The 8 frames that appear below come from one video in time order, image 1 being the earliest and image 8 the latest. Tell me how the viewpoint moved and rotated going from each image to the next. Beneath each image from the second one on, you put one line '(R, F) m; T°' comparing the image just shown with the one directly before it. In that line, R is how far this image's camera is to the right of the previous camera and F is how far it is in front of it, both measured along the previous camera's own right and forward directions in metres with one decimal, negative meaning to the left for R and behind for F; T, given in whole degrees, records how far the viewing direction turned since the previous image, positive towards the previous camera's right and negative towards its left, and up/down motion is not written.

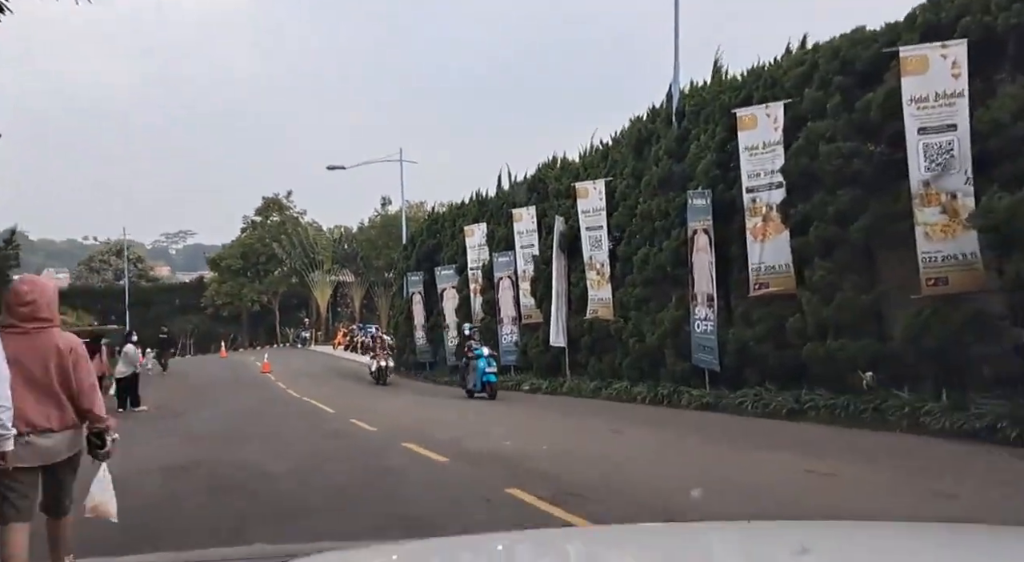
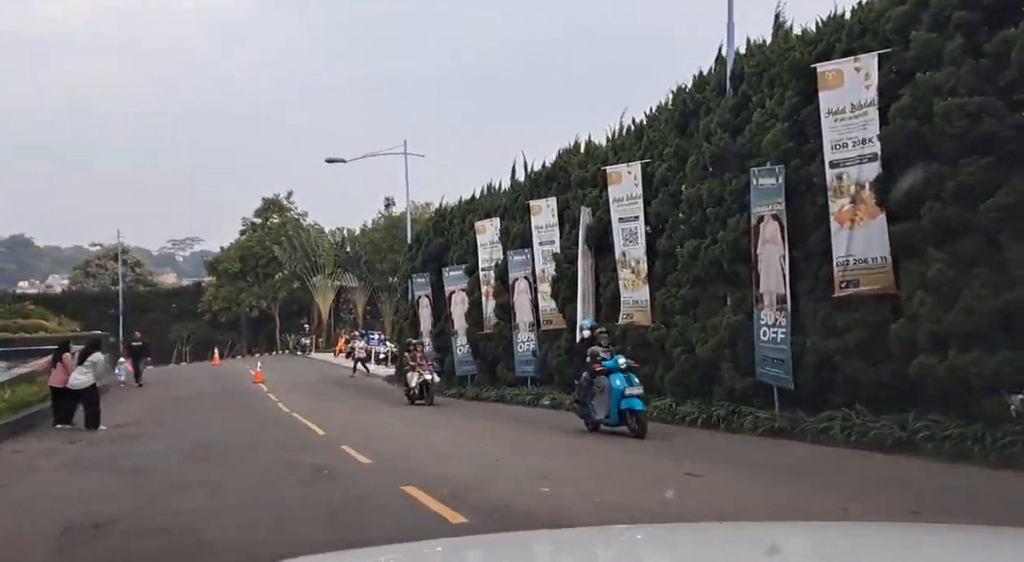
(-0.3, +2.9) m; 0°
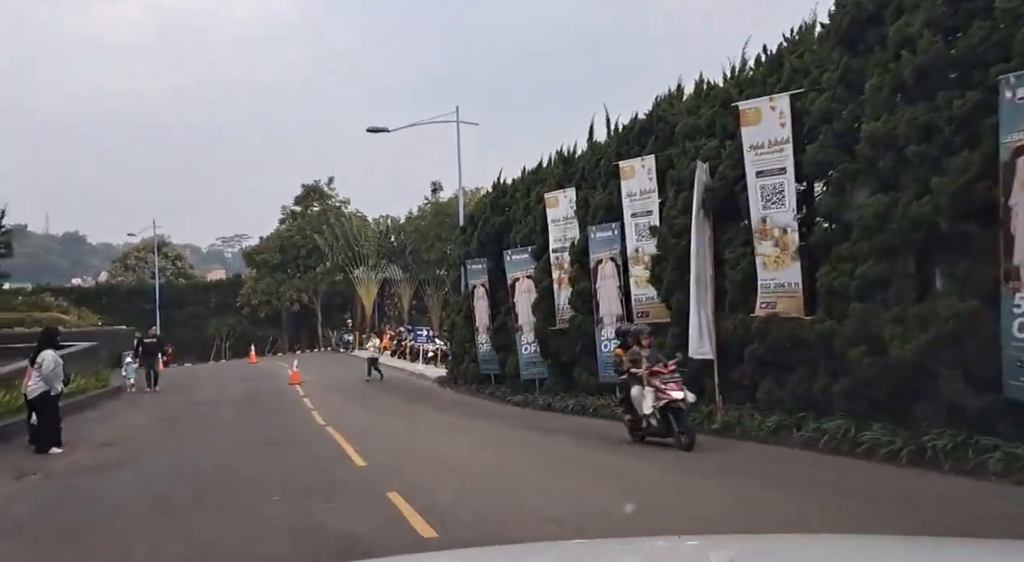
(-0.9, +4.4) m; -3°
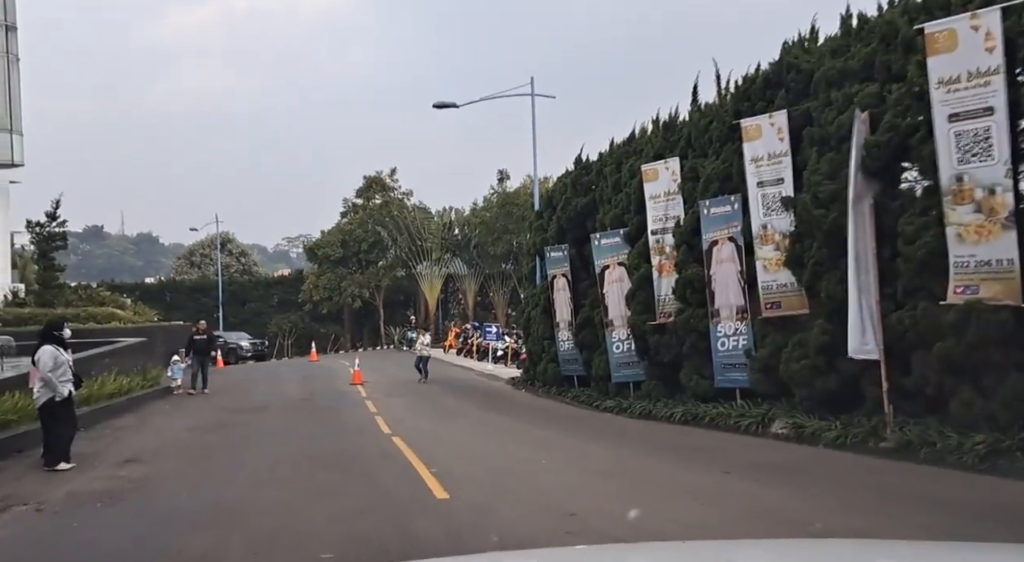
(-0.7, +2.8) m; -4°
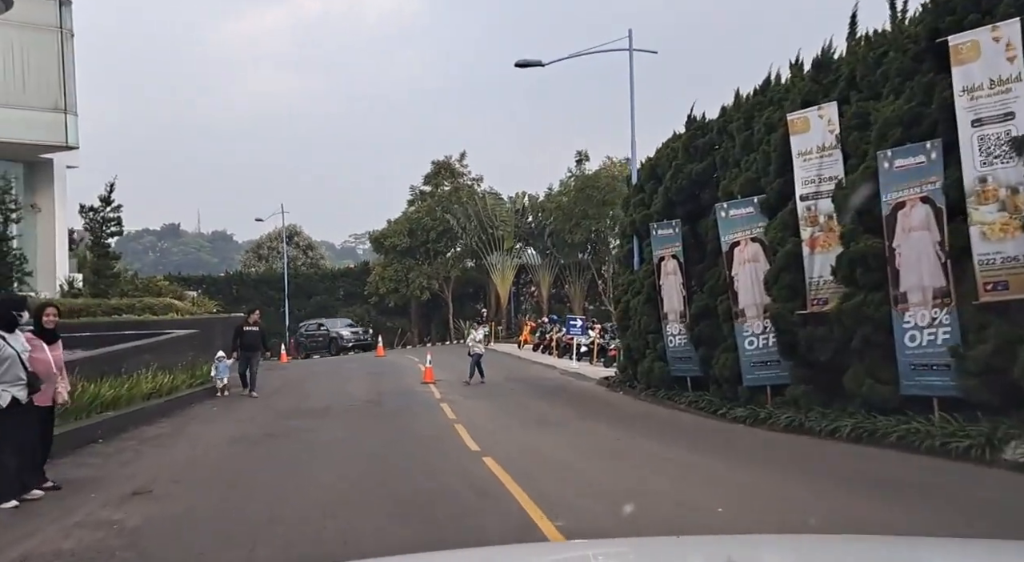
(-0.8, +3.4) m; -4°
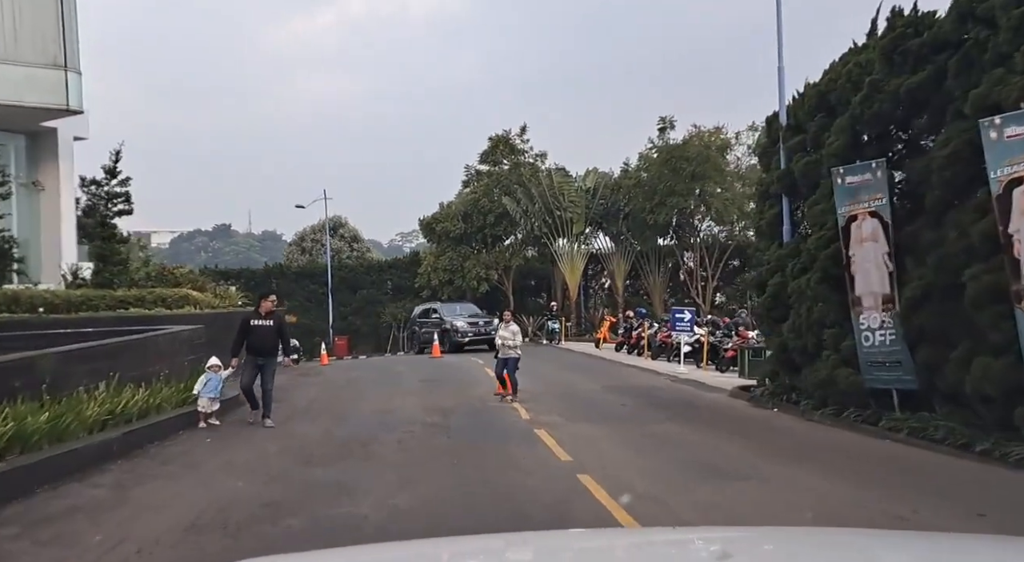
(-1.2, +5.9) m; -3°
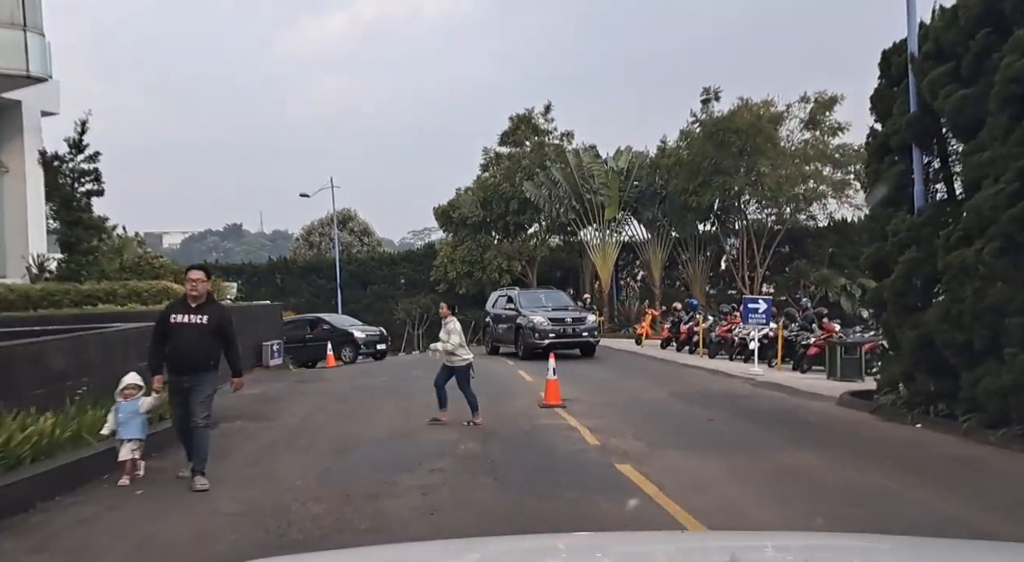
(-0.7, +4.1) m; -1°
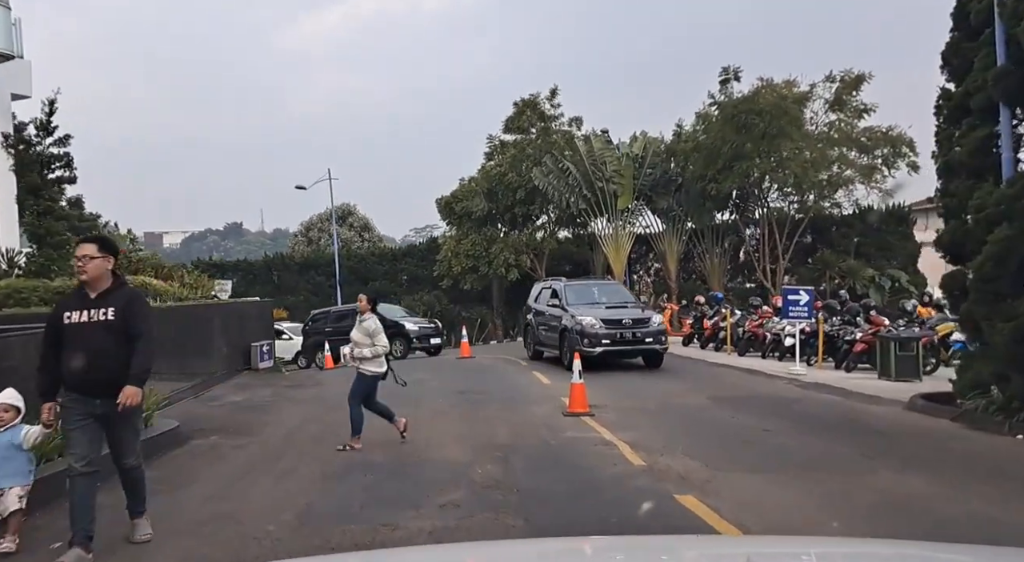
(-0.3, +2.1) m; 0°
